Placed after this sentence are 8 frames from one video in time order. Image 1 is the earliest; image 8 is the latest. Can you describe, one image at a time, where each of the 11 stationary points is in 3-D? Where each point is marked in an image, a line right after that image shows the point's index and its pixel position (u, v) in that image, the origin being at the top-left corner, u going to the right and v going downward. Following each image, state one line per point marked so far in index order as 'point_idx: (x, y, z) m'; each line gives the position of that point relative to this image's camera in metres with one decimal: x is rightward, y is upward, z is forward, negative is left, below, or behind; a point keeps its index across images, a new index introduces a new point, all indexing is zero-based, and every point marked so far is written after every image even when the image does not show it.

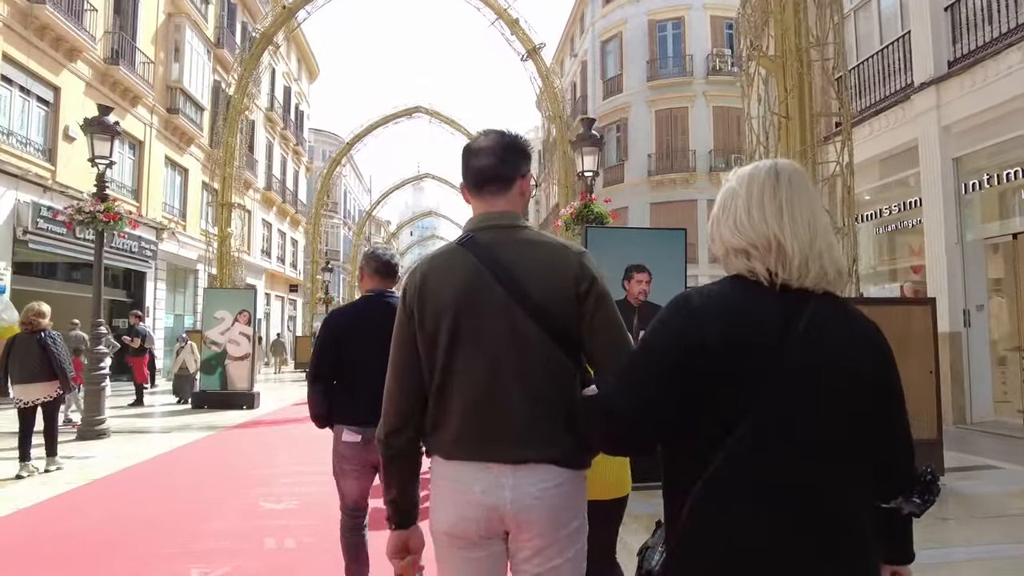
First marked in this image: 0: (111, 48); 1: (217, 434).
0: (-10.9, +6.5, +18.0) m
1: (-4.4, -2.2, +9.8) m
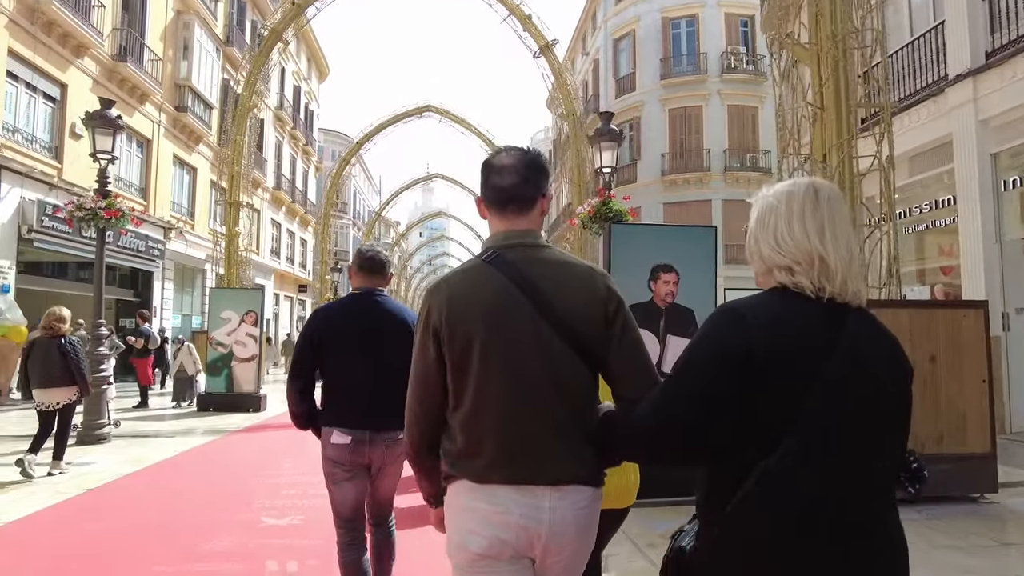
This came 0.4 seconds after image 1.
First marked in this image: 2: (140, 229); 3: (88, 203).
0: (-10.6, +6.5, +17.8) m
1: (-4.2, -2.2, +9.5) m
2: (-10.7, +1.7, +19.0) m
3: (-5.3, +1.1, +8.3) m
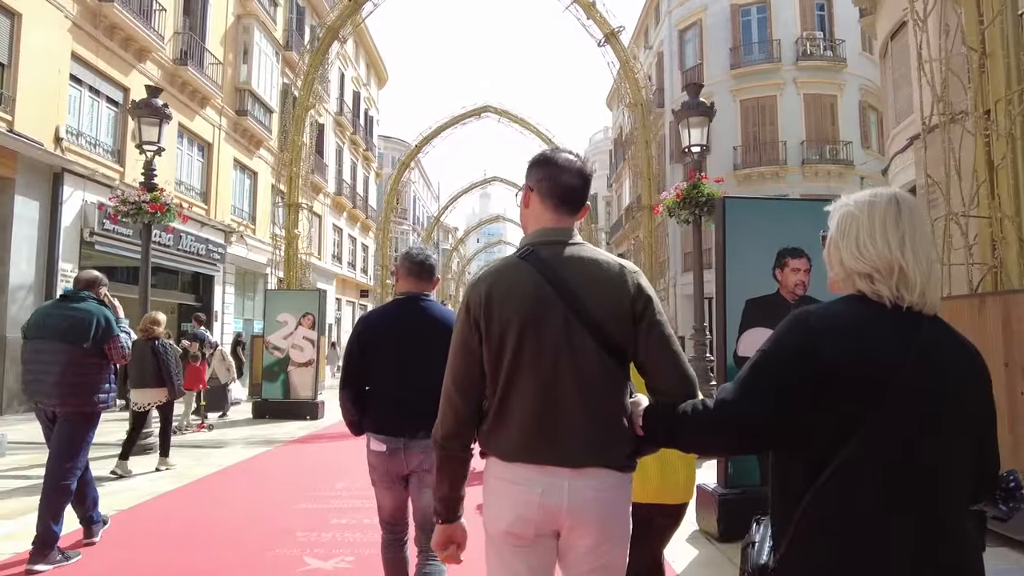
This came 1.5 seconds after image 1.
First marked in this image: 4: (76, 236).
0: (-8.9, +6.4, +17.7) m
1: (-3.2, -2.2, +8.8) m
2: (-8.9, +1.6, +18.9) m
3: (-4.5, +1.1, +7.8) m
4: (-8.8, +1.0, +13.3) m
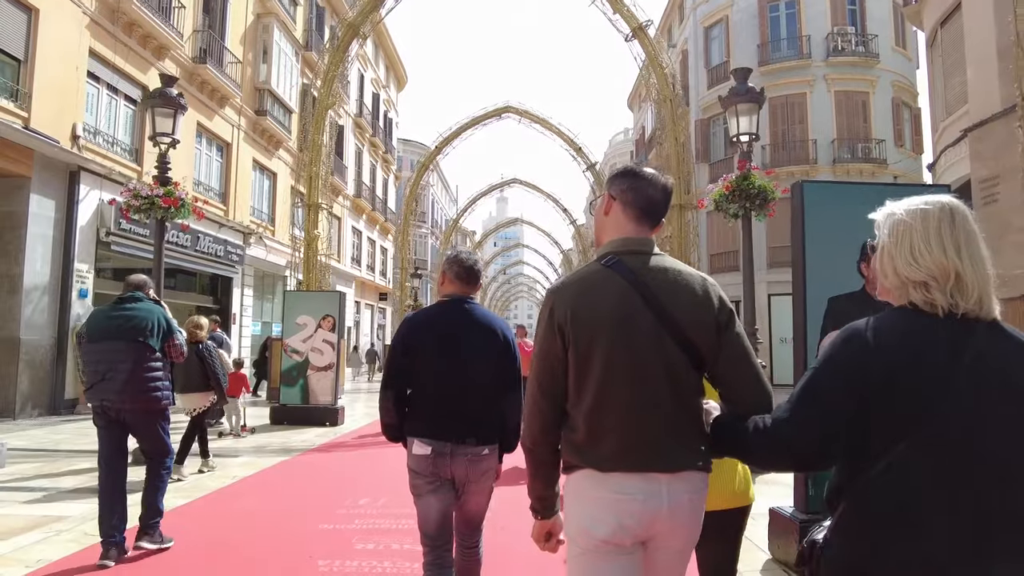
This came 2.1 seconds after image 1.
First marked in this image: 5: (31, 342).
0: (-8.3, +6.4, +17.4) m
1: (-2.8, -2.2, +8.4) m
2: (-8.3, +1.5, +18.6) m
3: (-4.1, +1.1, +7.4) m
4: (-8.2, +1.0, +13.0) m
5: (-8.4, -0.9, +11.5) m
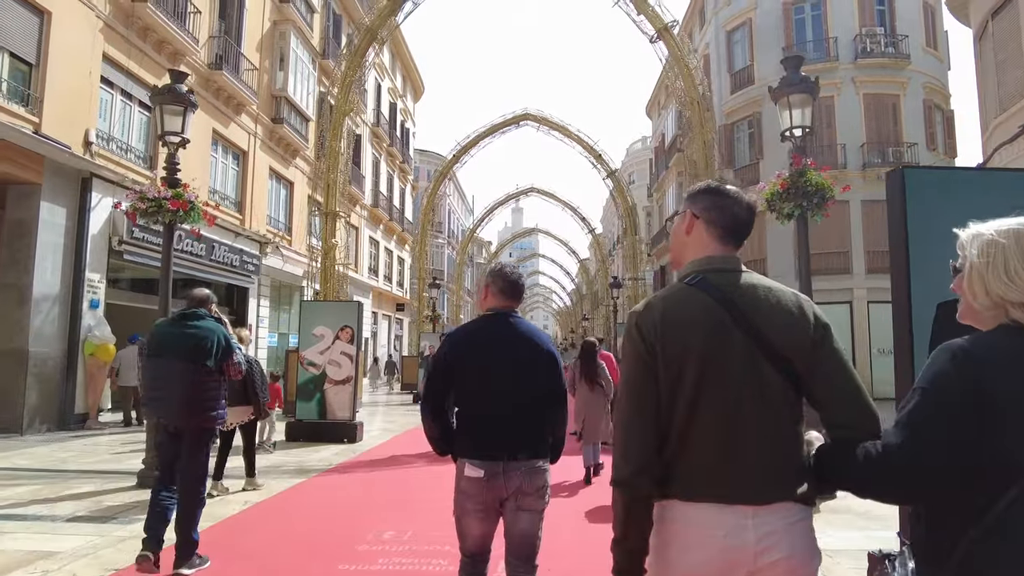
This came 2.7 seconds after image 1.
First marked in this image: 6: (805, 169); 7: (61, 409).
0: (-7.7, +6.1, +17.2) m
1: (-2.4, -2.3, +7.8) m
2: (-7.7, +1.2, +18.2) m
3: (-3.8, +1.0, +6.9) m
4: (-7.8, +0.8, +12.6) m
5: (-7.9, -1.1, +11.1) m
6: (+2.9, +1.2, +6.6) m
7: (-7.8, -2.1, +11.5) m
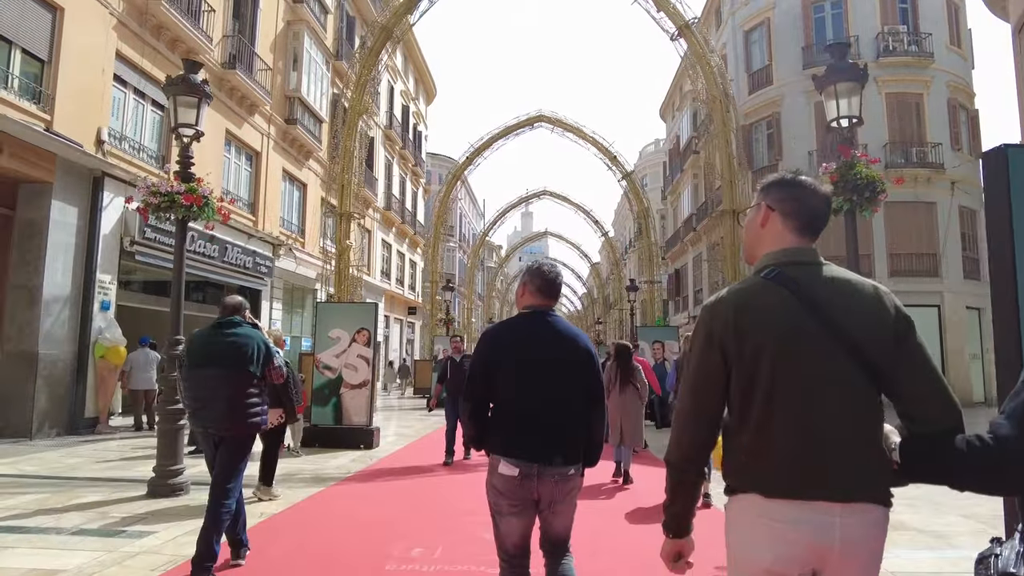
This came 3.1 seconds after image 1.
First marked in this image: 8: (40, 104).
0: (-7.3, +6.0, +17.0) m
1: (-2.1, -2.3, +7.5) m
2: (-7.2, +1.2, +18.0) m
3: (-3.5, +1.0, +6.6) m
4: (-7.4, +0.8, +12.4) m
5: (-7.6, -1.1, +10.8) m
6: (+3.2, +1.2, +6.2) m
7: (-7.5, -2.1, +11.2) m
8: (-7.9, +3.1, +11.0) m
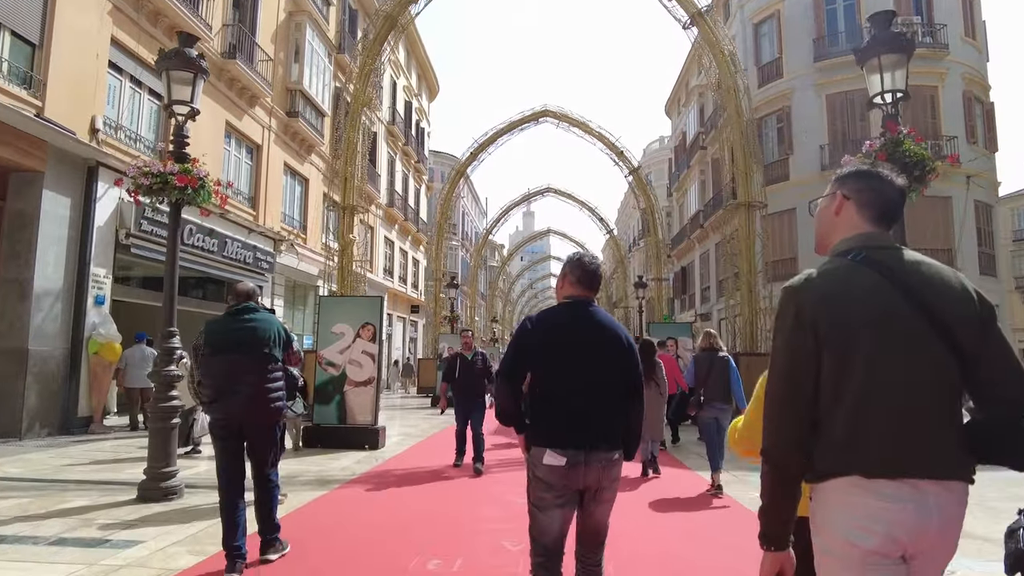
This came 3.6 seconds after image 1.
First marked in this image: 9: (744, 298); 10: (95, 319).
0: (-7.1, +6.2, +16.5) m
1: (-1.9, -2.2, +7.0) m
2: (-7.0, +1.3, +17.5) m
3: (-3.3, +1.1, +6.2) m
4: (-7.2, +0.9, +11.9) m
5: (-7.4, -1.0, +10.4) m
6: (+3.4, +1.3, +5.7) m
7: (-7.3, -2.0, +10.8) m
8: (-7.7, +3.2, +10.6) m
9: (+5.7, -0.3, +16.2) m
10: (-7.2, -0.5, +11.4) m
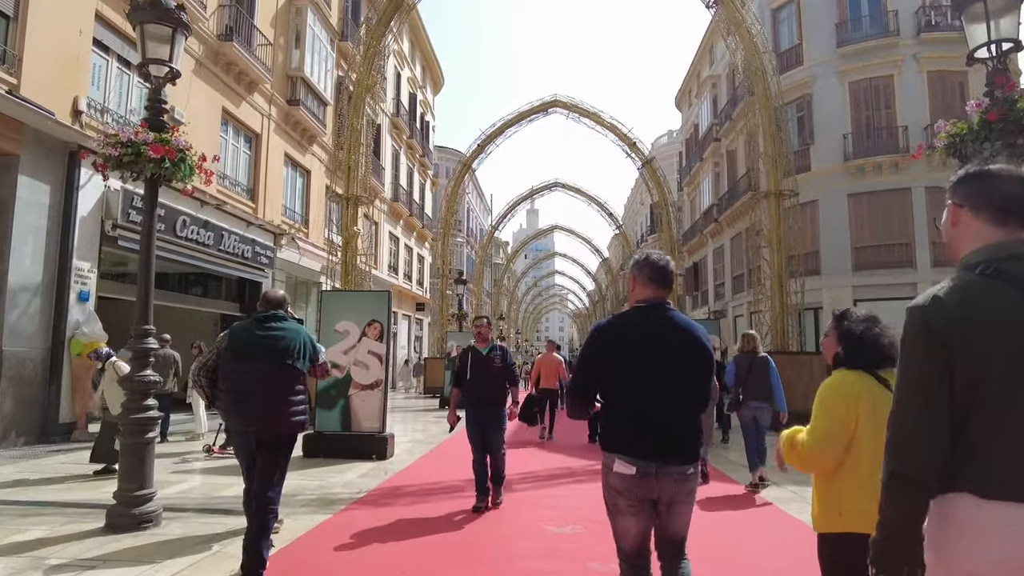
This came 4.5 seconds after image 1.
0: (-6.8, +6.2, +15.6) m
1: (-1.7, -2.1, +6.1) m
2: (-6.7, +1.4, +16.6) m
3: (-3.0, +1.2, +5.2) m
4: (-6.9, +1.0, +11.0) m
5: (-7.1, -0.9, +9.5) m
6: (+3.6, +1.4, +4.8) m
7: (-7.0, -1.9, +9.9) m
8: (-7.4, +3.2, +9.7) m
9: (+6.0, -0.1, +15.2) m
10: (-6.9, -0.5, +10.5) m
